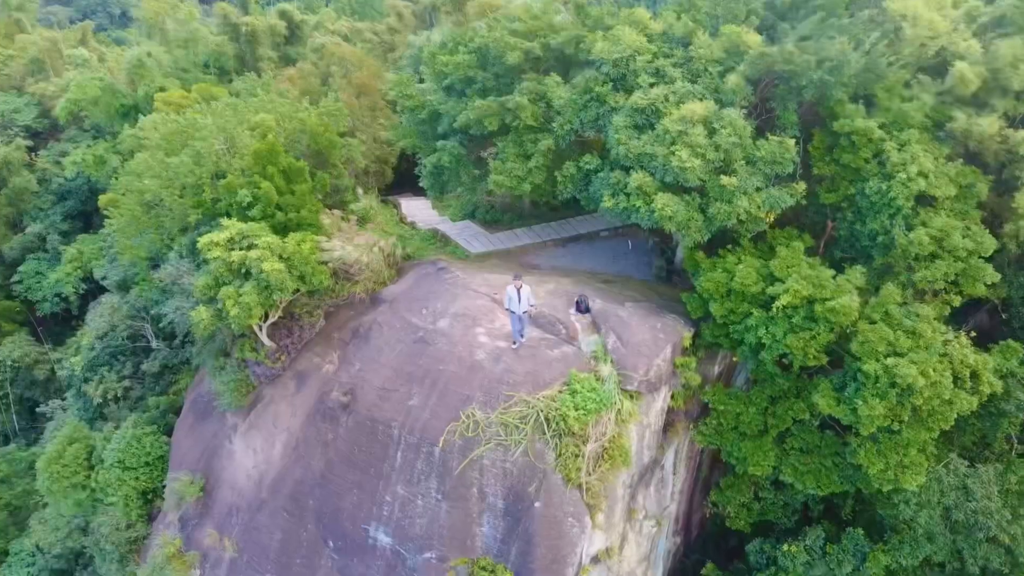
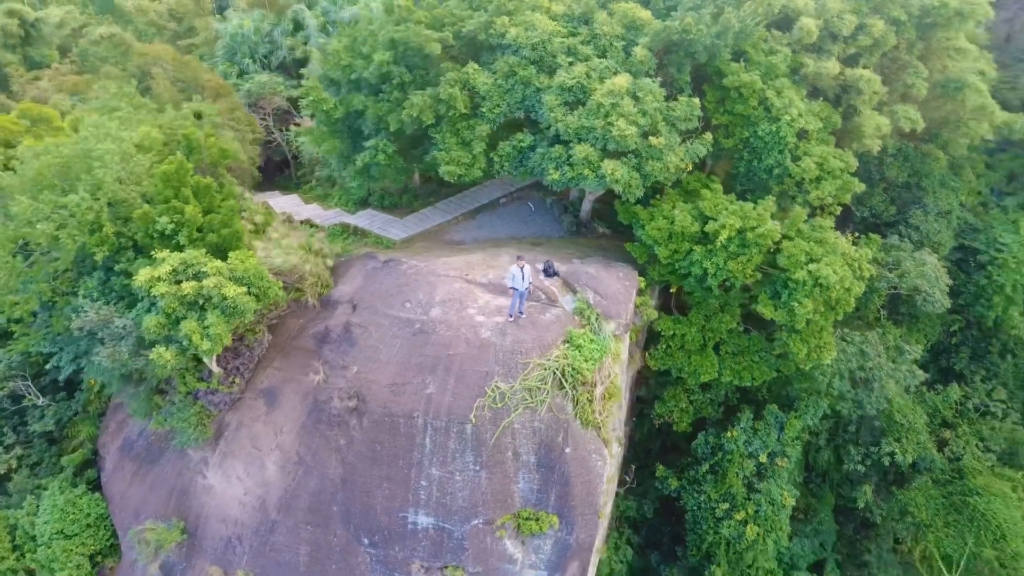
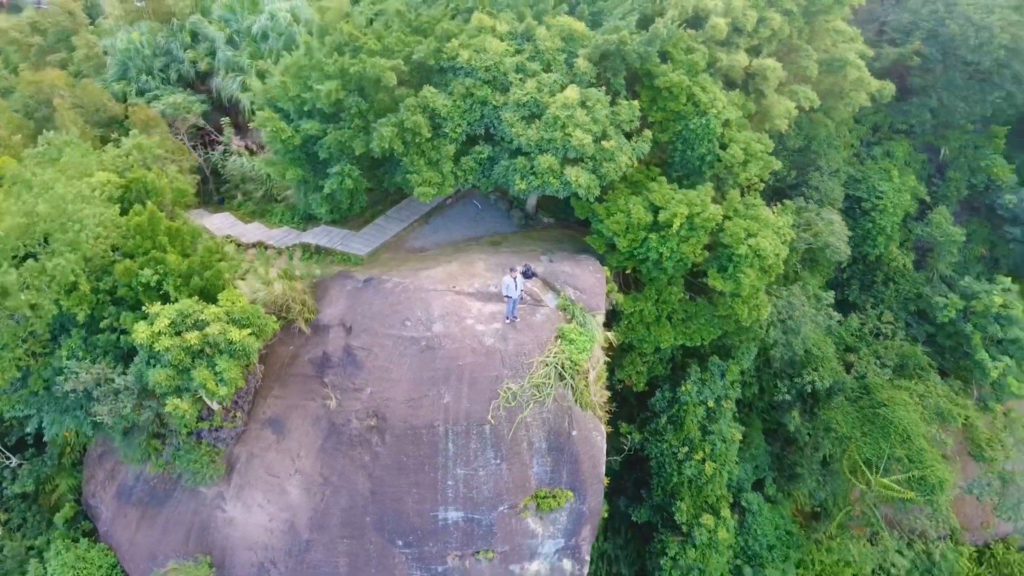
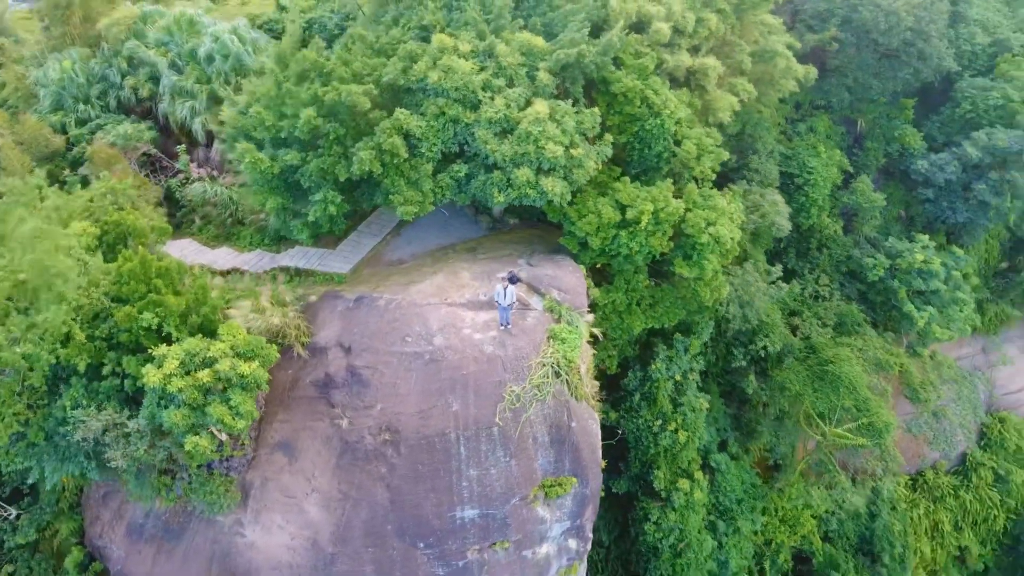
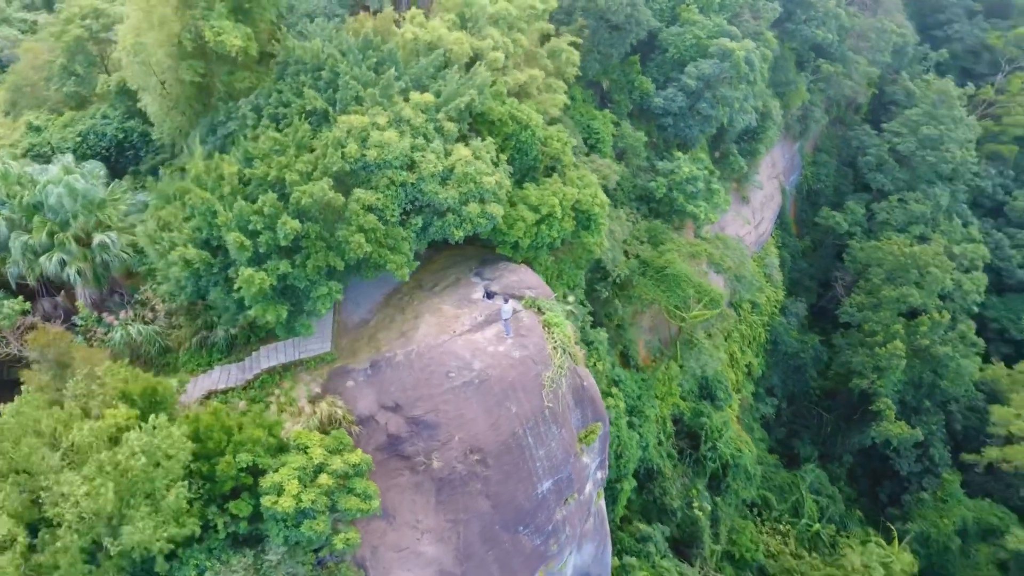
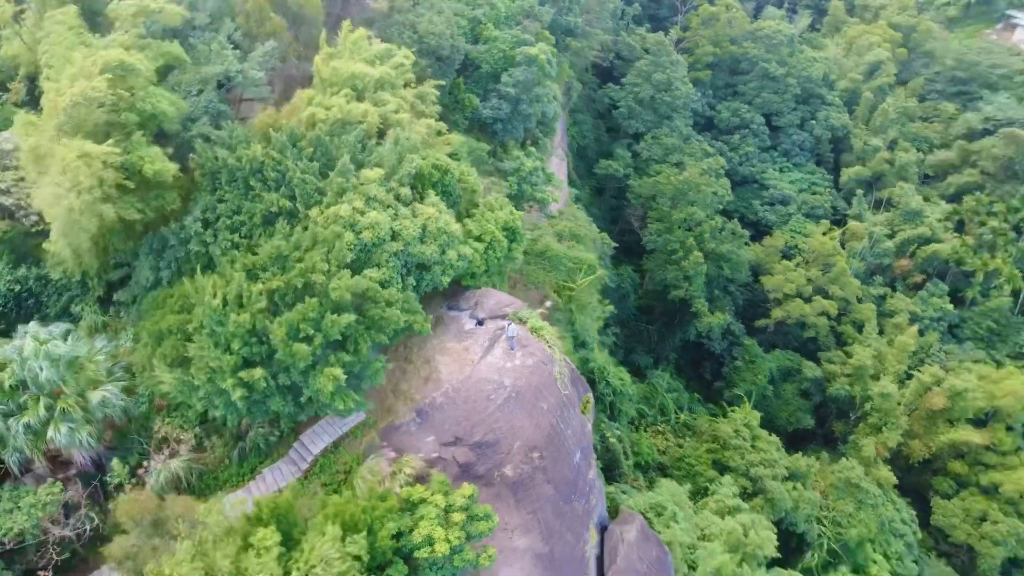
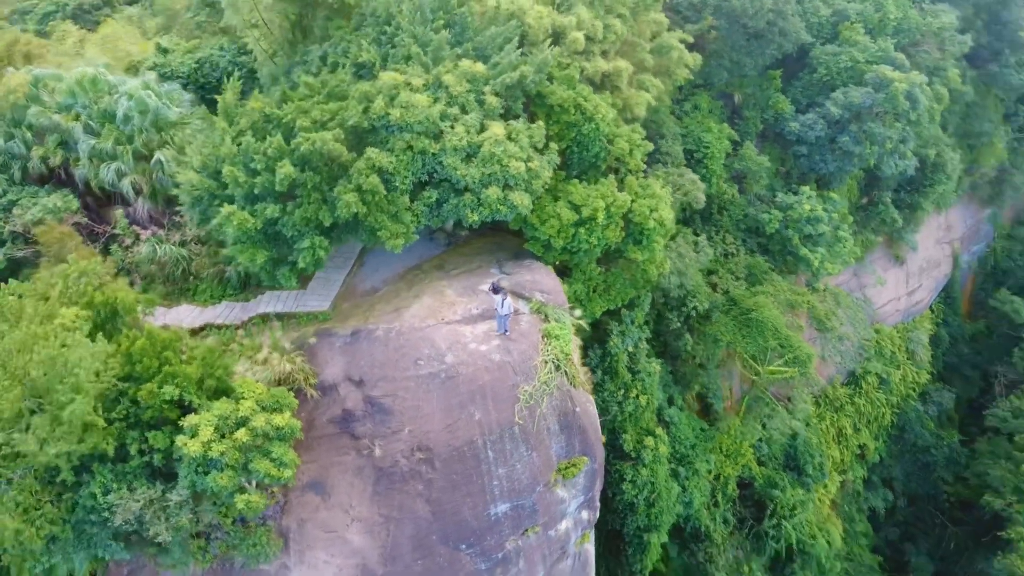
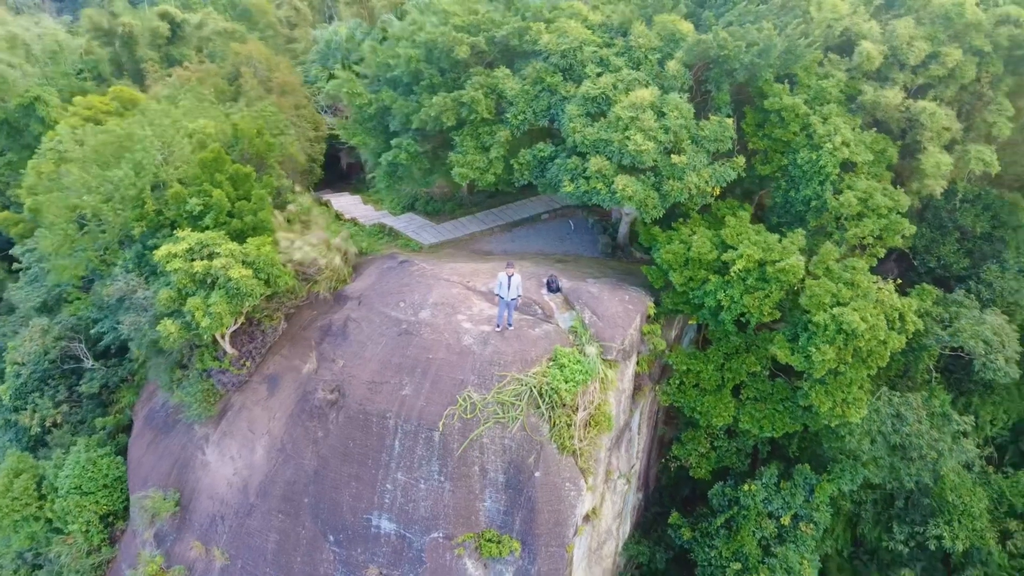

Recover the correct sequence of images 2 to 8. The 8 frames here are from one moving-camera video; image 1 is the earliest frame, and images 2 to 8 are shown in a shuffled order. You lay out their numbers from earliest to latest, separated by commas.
8, 2, 3, 4, 7, 5, 6
